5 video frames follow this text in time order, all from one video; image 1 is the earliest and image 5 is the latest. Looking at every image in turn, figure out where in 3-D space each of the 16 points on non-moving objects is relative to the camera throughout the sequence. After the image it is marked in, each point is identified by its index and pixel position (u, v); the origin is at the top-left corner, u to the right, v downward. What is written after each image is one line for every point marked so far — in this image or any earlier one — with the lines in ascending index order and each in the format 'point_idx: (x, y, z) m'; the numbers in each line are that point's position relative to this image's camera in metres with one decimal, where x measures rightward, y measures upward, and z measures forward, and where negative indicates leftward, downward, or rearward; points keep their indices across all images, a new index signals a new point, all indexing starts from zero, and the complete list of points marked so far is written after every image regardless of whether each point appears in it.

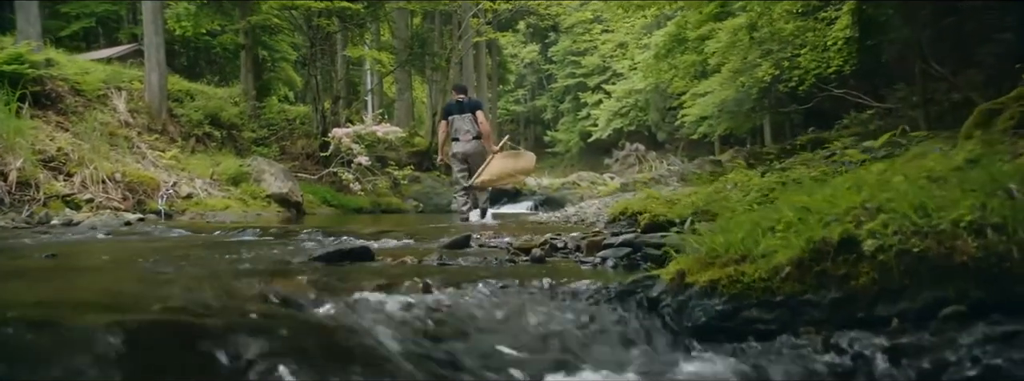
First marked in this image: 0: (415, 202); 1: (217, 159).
0: (-2.1, -0.3, +15.6) m
1: (-5.4, +0.6, +12.9) m
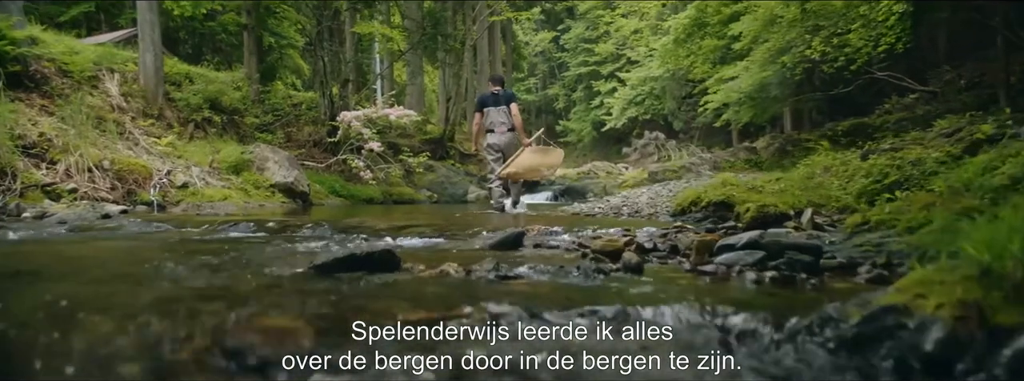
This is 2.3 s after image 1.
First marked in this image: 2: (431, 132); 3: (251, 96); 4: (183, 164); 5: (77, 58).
0: (-1.7, -0.1, +14.6) m
1: (-5.0, +0.8, +12.0) m
2: (-1.9, +1.4, +16.8) m
3: (-5.2, +1.9, +14.2) m
4: (-4.9, +0.4, +10.4) m
5: (-6.9, +2.1, +11.2) m
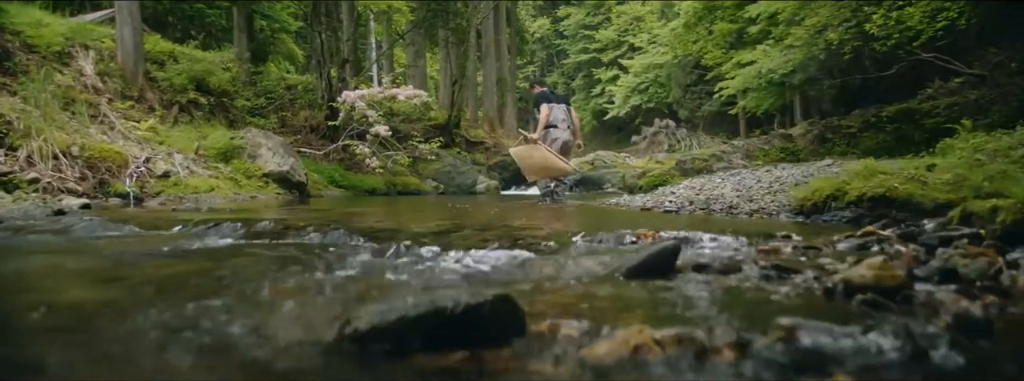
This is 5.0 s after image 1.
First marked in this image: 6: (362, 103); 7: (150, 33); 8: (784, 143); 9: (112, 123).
0: (-1.4, +0.1, +13.5) m
1: (-4.7, +0.9, +10.8) m
2: (-1.7, +1.6, +15.6) m
3: (-5.0, +2.1, +13.0) m
4: (-4.6, +0.5, +9.3) m
5: (-6.6, +2.2, +10.0) m
6: (-2.5, +1.5, +11.9) m
7: (-7.1, +3.1, +13.9) m
8: (+5.1, +0.9, +13.5) m
9: (-5.3, +0.9, +9.4) m
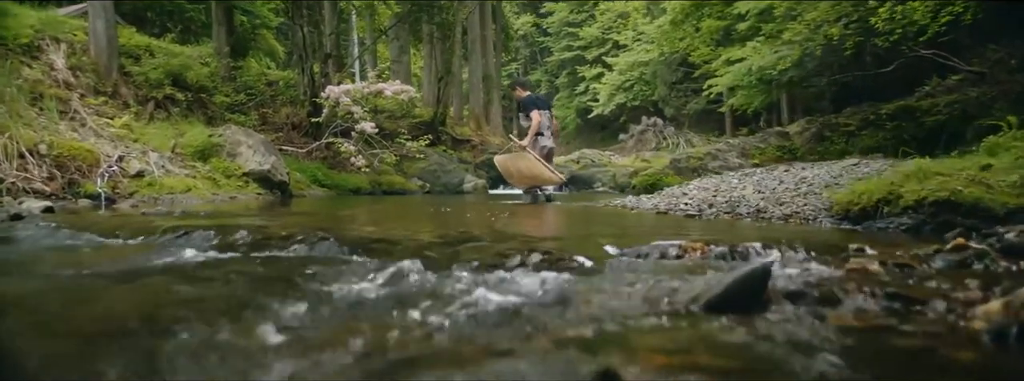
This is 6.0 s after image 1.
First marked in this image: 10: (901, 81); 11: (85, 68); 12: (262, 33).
0: (-1.6, +0.1, +13.1) m
1: (-4.8, +0.9, +10.3) m
2: (-1.9, +1.6, +15.2) m
3: (-5.1, +2.1, +12.5) m
4: (-4.6, +0.5, +8.8) m
5: (-6.7, +2.2, +9.5) m
6: (-2.7, +1.5, +11.4) m
7: (-7.3, +3.1, +13.4) m
8: (+4.9, +0.9, +13.3) m
9: (-5.4, +0.9, +8.9) m
10: (+6.9, +1.9, +12.6) m
11: (-6.2, +1.8, +10.2) m
12: (-5.4, +3.5, +15.4) m
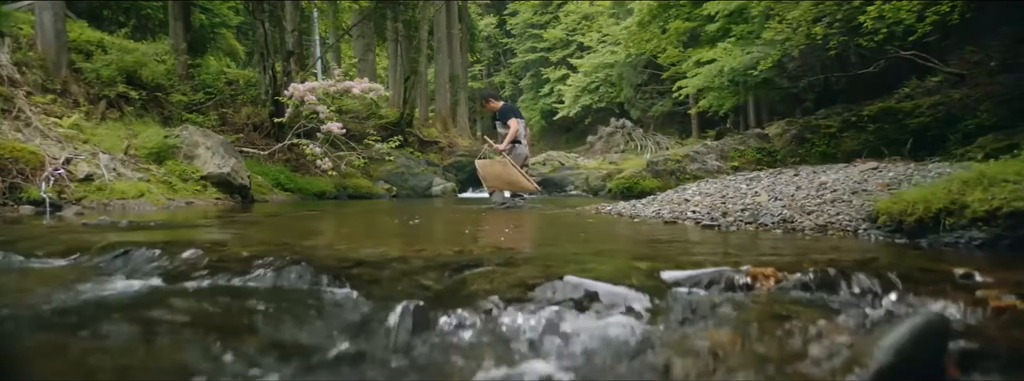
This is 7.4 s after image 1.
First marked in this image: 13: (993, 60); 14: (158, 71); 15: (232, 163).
0: (-2.1, +0.1, +12.6) m
1: (-5.1, +0.9, +9.7) m
2: (-2.5, +1.5, +14.7) m
3: (-5.6, +2.0, +11.8) m
4: (-4.9, +0.5, +8.1) m
5: (-7.0, +2.2, +8.7) m
6: (-3.0, +1.4, +10.9) m
7: (-7.8, +3.0, +12.6) m
8: (+4.5, +0.9, +13.1) m
9: (-5.7, +0.8, +8.2) m
10: (+6.5, +1.9, +12.6) m
11: (-6.5, +1.7, +9.5) m
12: (-6.0, +3.4, +14.8) m
13: (+6.6, +1.8, +9.7) m
14: (-5.4, +1.8, +10.8) m
15: (-3.6, +0.4, +9.1) m
